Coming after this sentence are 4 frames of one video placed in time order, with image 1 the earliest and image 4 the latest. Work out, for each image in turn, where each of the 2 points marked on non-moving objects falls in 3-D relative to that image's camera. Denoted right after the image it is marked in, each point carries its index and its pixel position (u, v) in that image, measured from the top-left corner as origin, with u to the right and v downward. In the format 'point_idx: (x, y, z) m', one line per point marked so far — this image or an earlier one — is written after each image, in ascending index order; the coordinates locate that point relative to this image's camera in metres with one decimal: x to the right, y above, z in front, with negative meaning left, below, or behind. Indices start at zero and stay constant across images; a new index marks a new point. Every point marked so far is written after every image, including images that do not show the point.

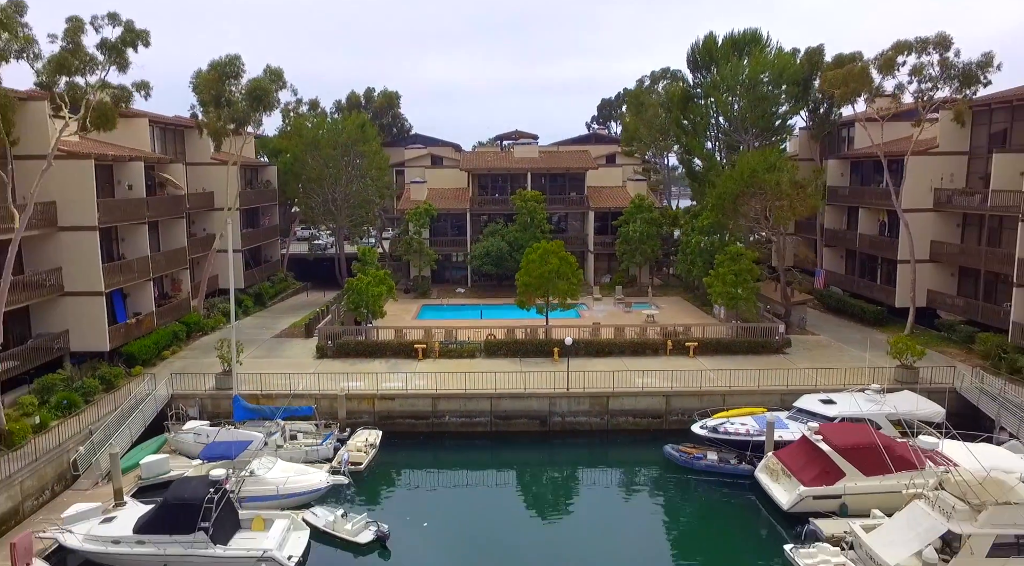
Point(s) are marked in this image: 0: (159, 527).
0: (-8.4, -5.8, +18.3) m
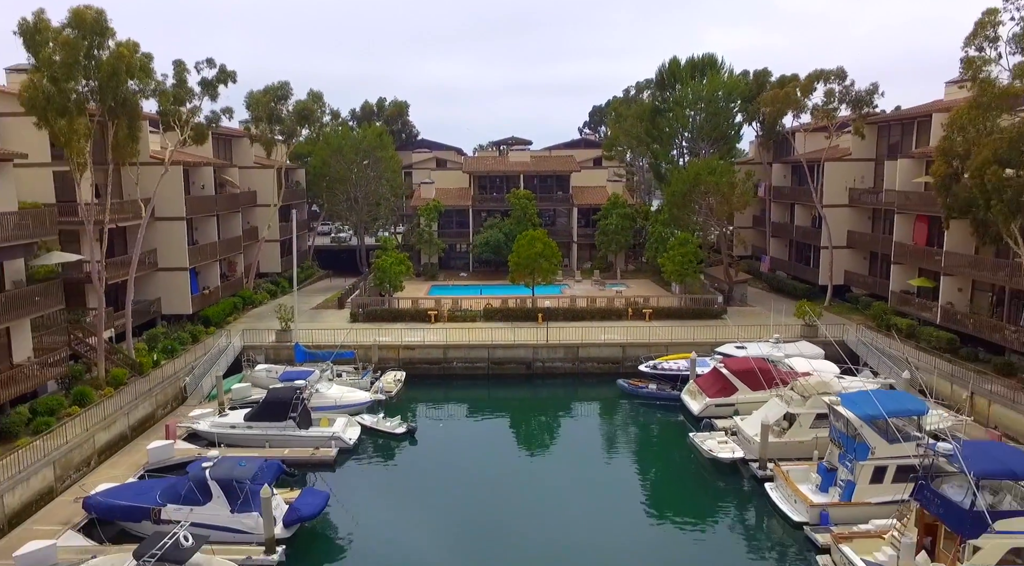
0: (-8.7, -4.7, +26.9) m
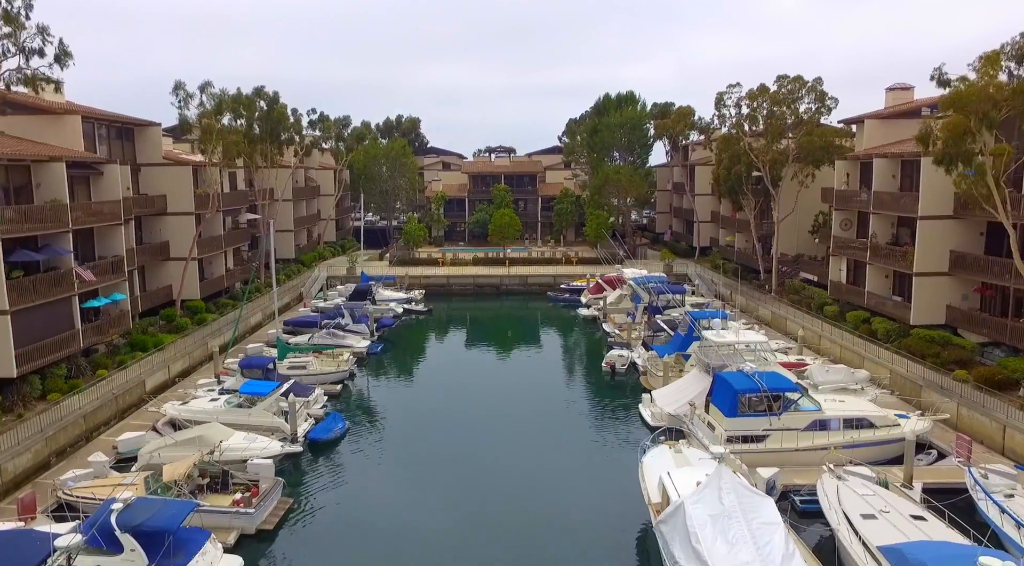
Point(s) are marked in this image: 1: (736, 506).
0: (-10.6, -1.2, +51.2) m
1: (+4.7, -4.6, +16.2) m
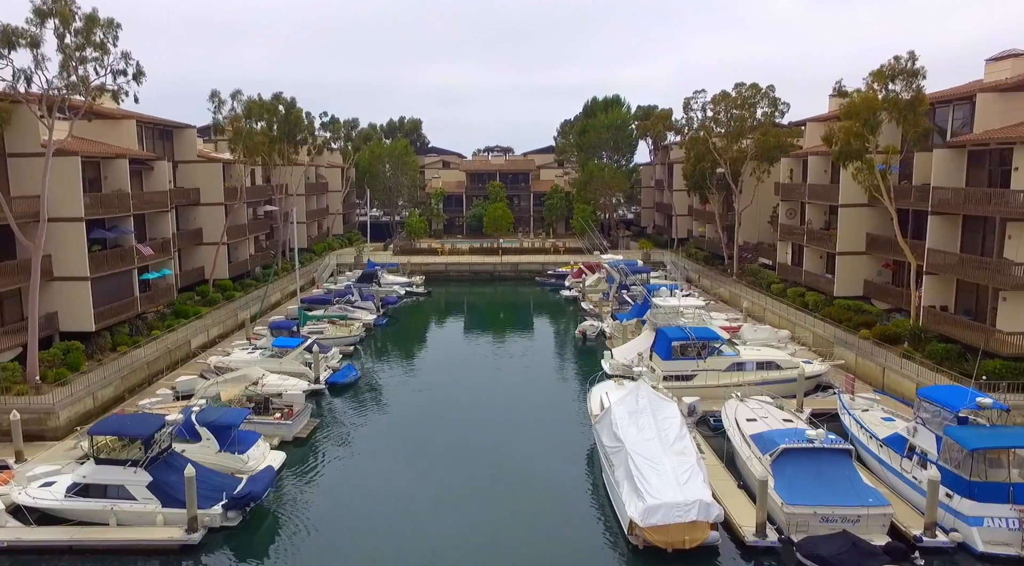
0: (-11.3, -0.1, +57.3) m
1: (+3.9, -3.5, +22.2) m
